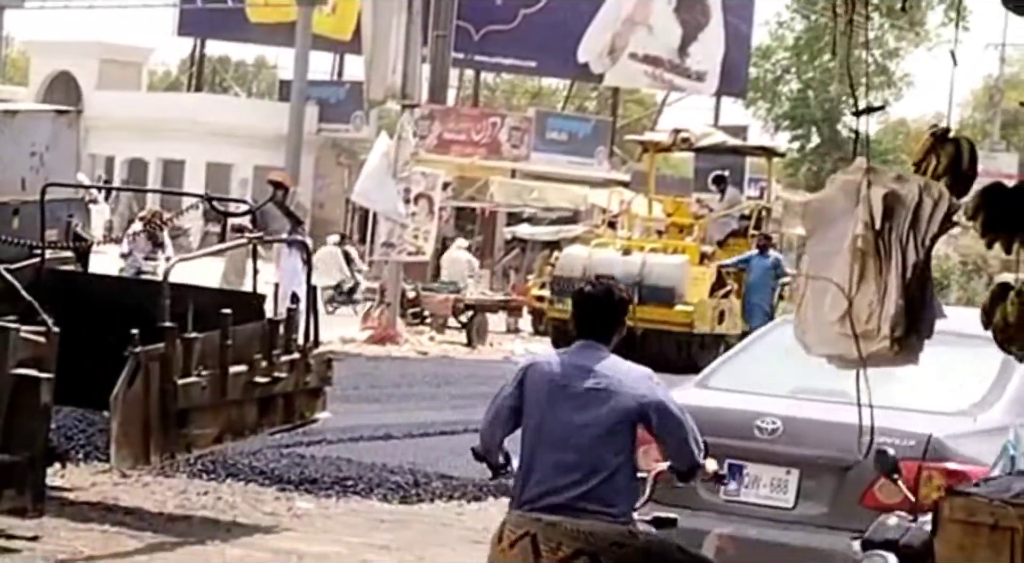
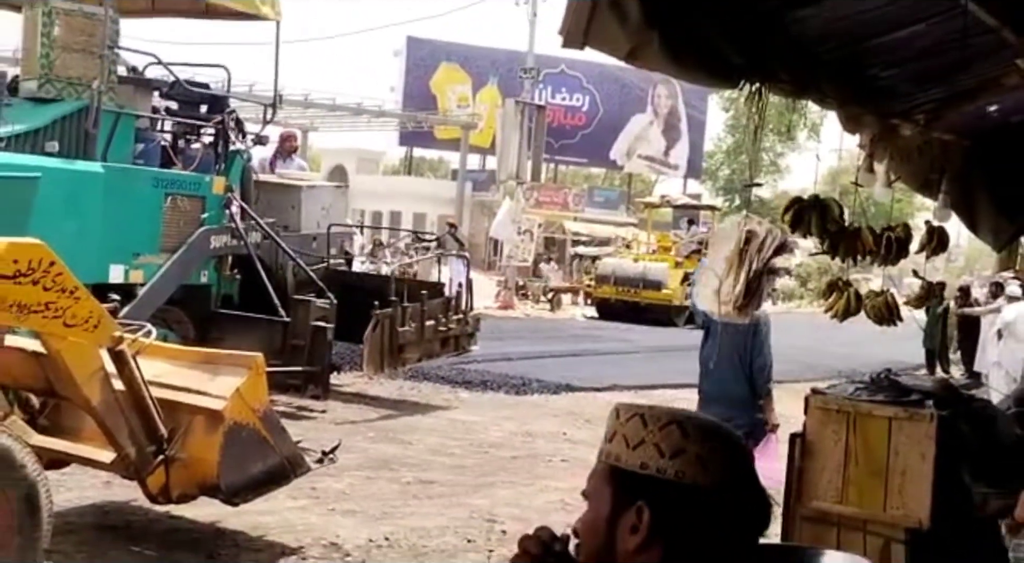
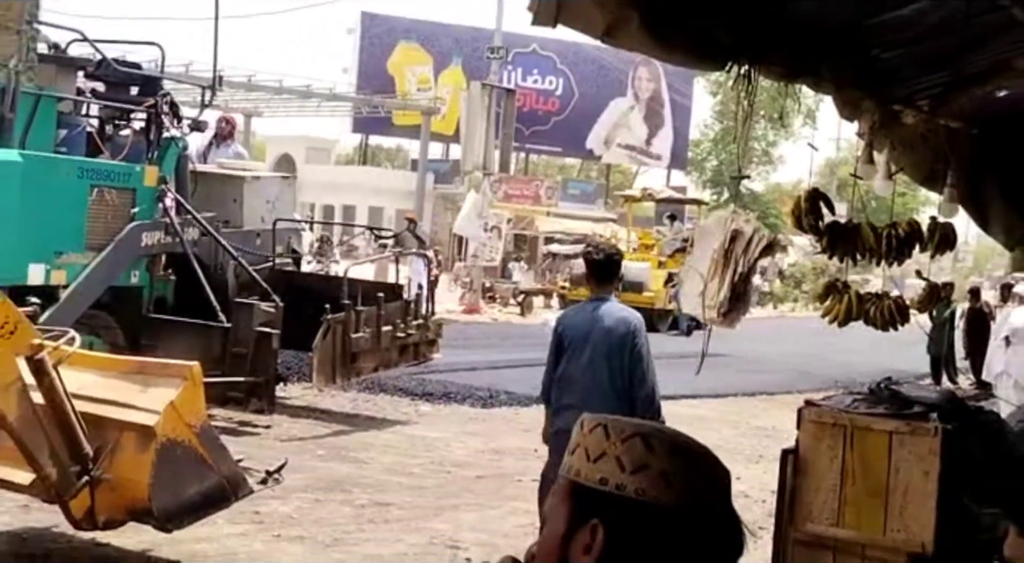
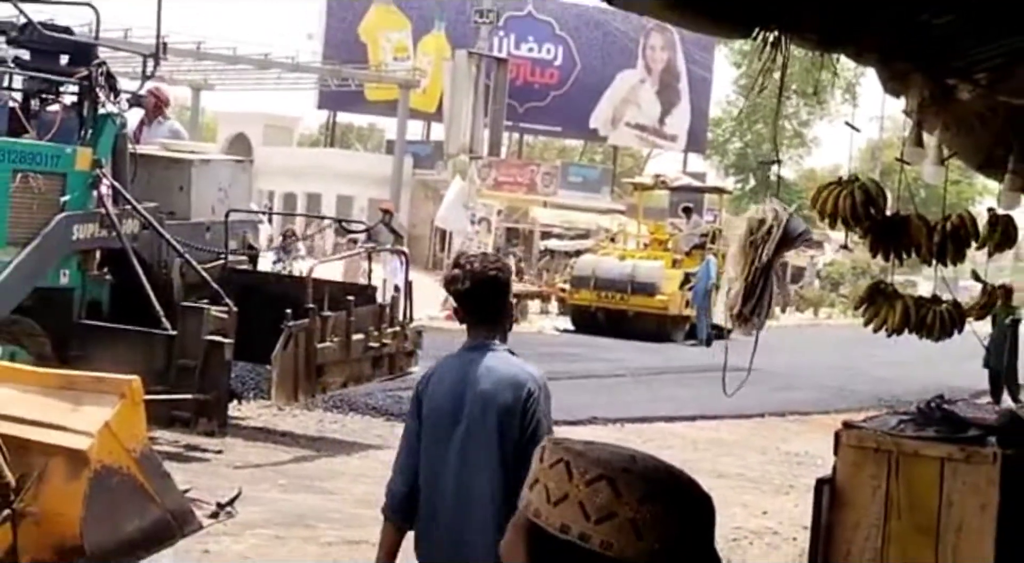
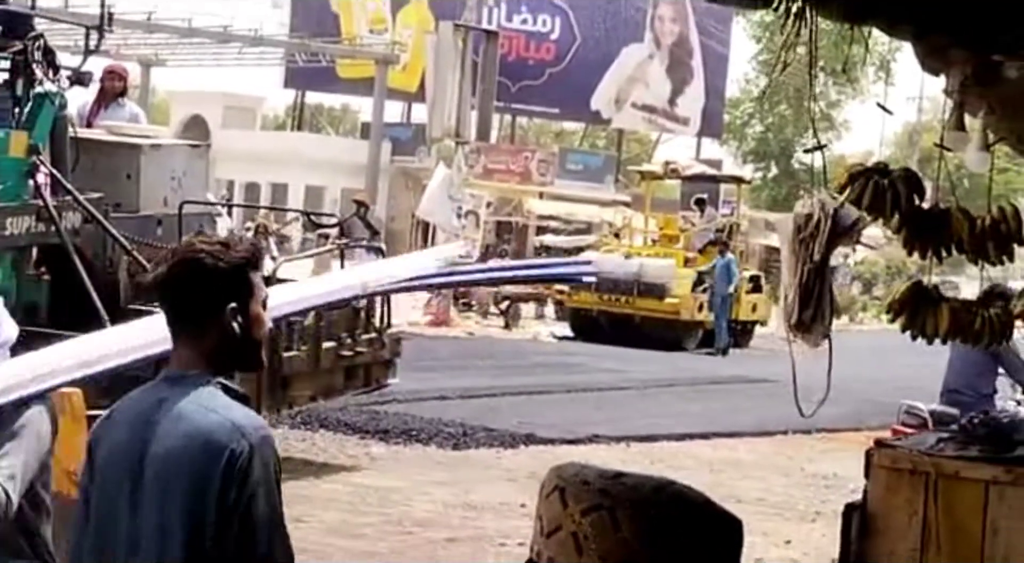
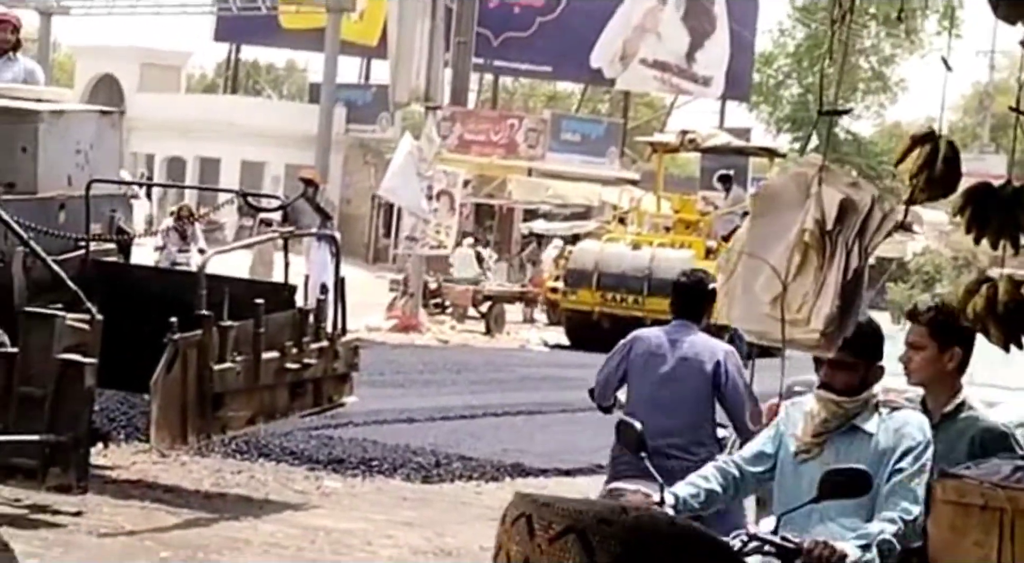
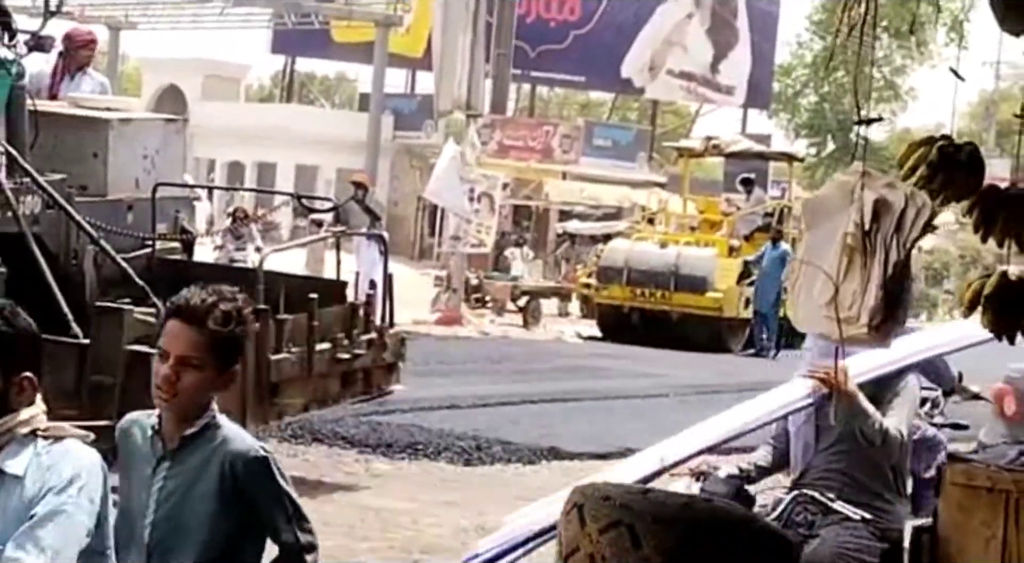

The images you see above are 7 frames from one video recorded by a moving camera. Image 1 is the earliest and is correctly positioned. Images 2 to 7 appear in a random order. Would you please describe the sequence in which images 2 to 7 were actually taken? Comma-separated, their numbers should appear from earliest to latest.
6, 7, 5, 4, 3, 2
